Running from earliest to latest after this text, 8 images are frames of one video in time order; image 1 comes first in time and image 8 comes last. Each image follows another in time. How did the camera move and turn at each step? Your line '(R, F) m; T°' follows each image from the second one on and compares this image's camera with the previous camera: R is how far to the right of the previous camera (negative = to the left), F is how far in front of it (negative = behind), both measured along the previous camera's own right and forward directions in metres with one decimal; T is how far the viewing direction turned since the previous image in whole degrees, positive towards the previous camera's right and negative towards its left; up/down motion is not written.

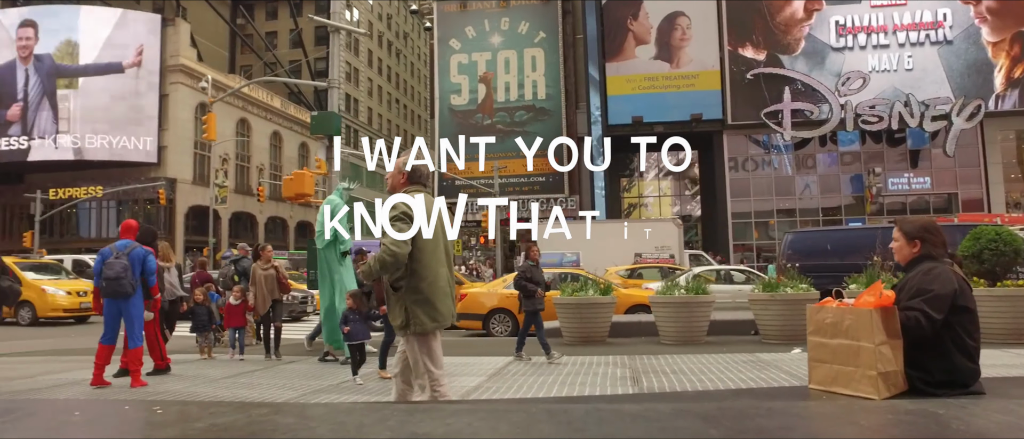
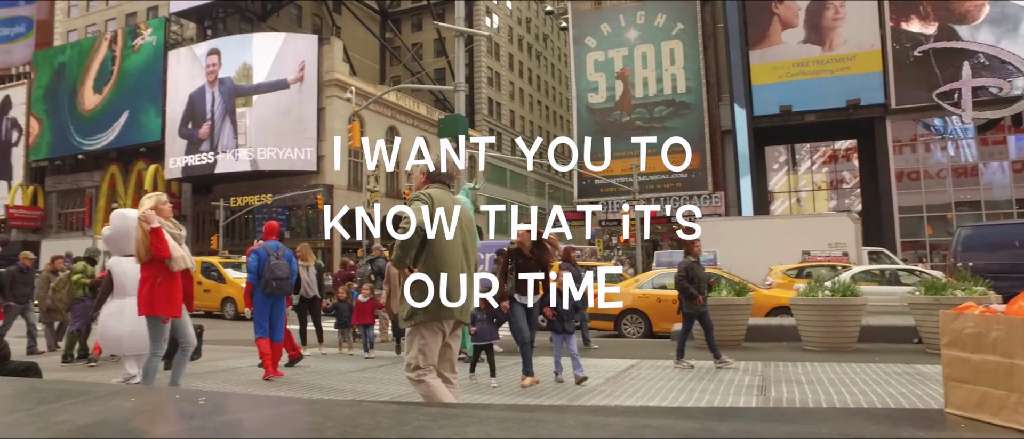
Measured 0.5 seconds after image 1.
(+0.3, +0.2) m; -12°
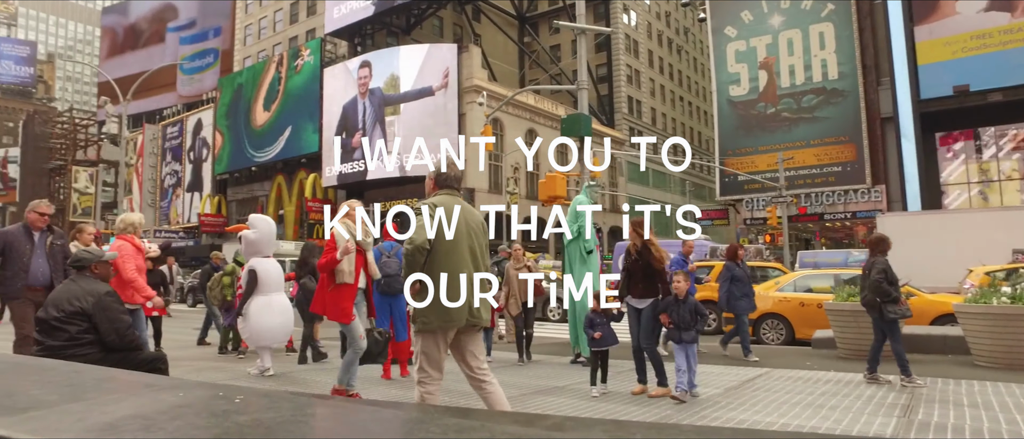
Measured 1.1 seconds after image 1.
(+0.4, +0.2) m; -12°
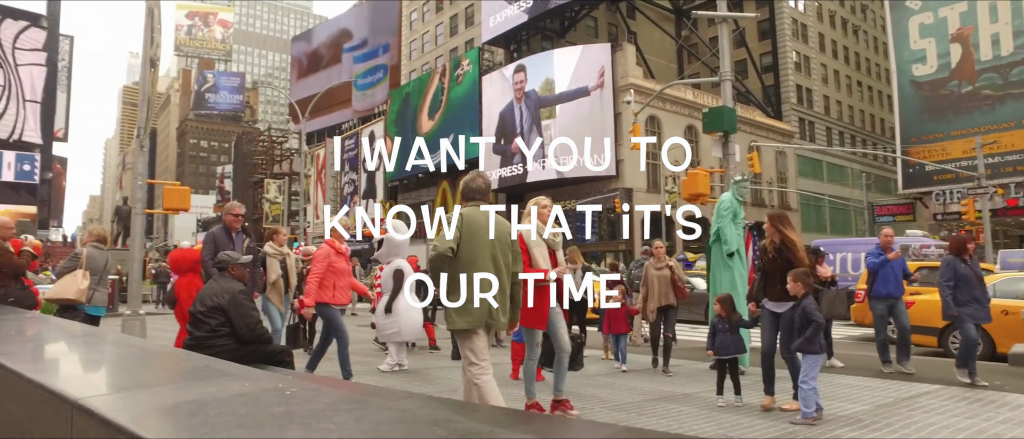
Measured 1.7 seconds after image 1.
(+0.4, +0.1) m; -14°
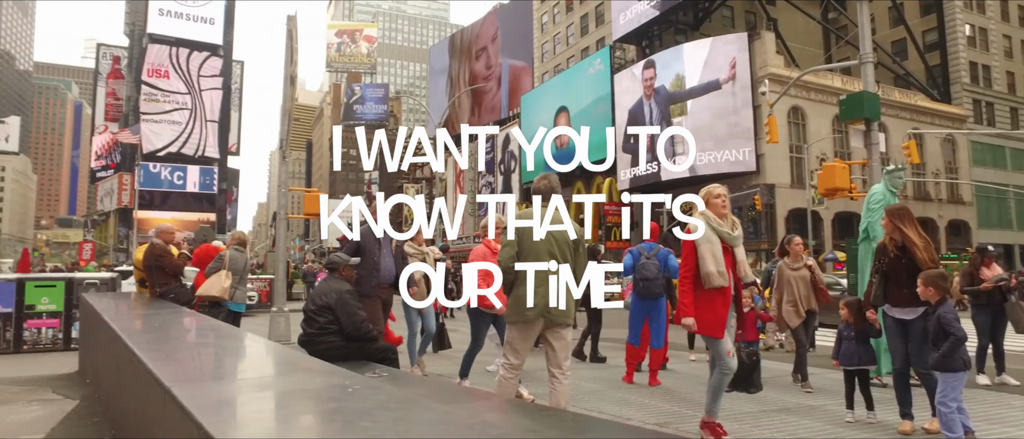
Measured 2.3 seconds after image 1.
(+0.3, +0.1) m; -12°
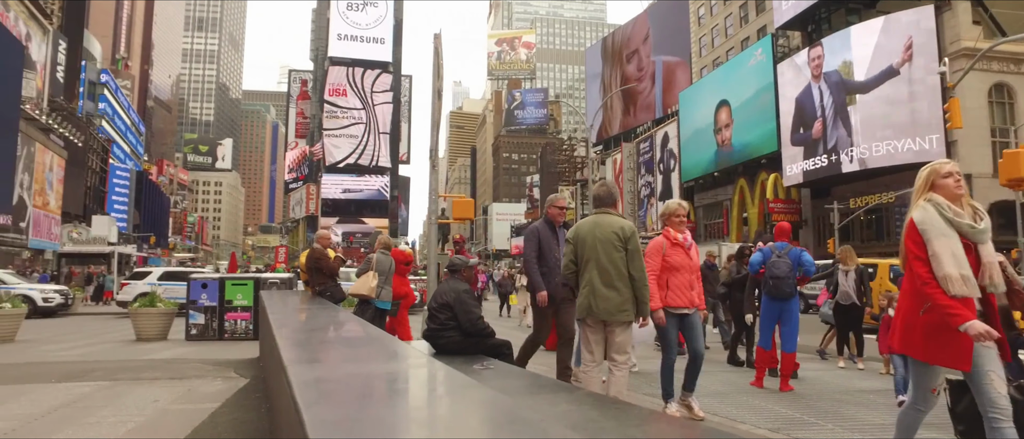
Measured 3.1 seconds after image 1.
(+0.4, -0.2) m; -14°
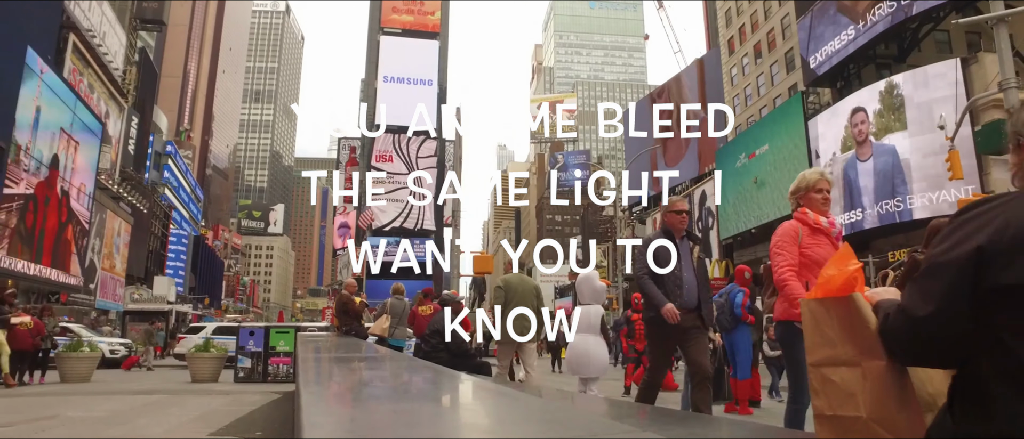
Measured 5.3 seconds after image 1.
(+0.6, -1.3) m; -4°
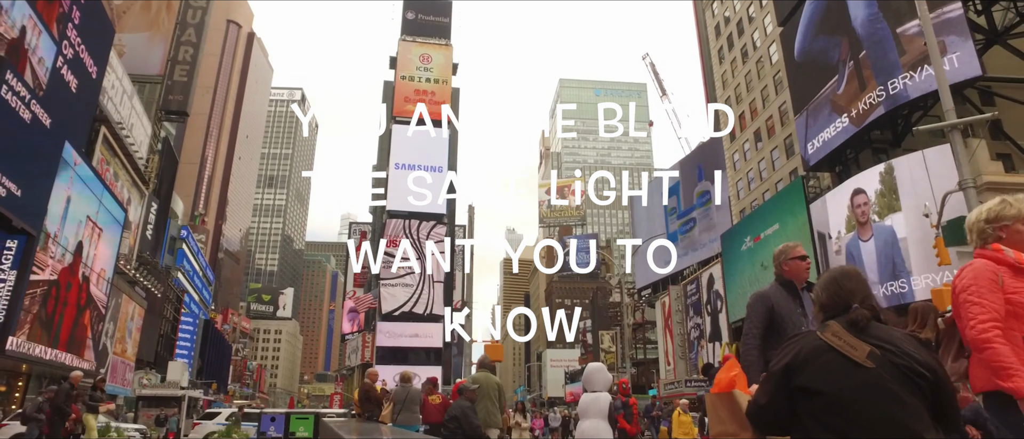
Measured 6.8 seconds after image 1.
(0.0, -1.0) m; -1°
